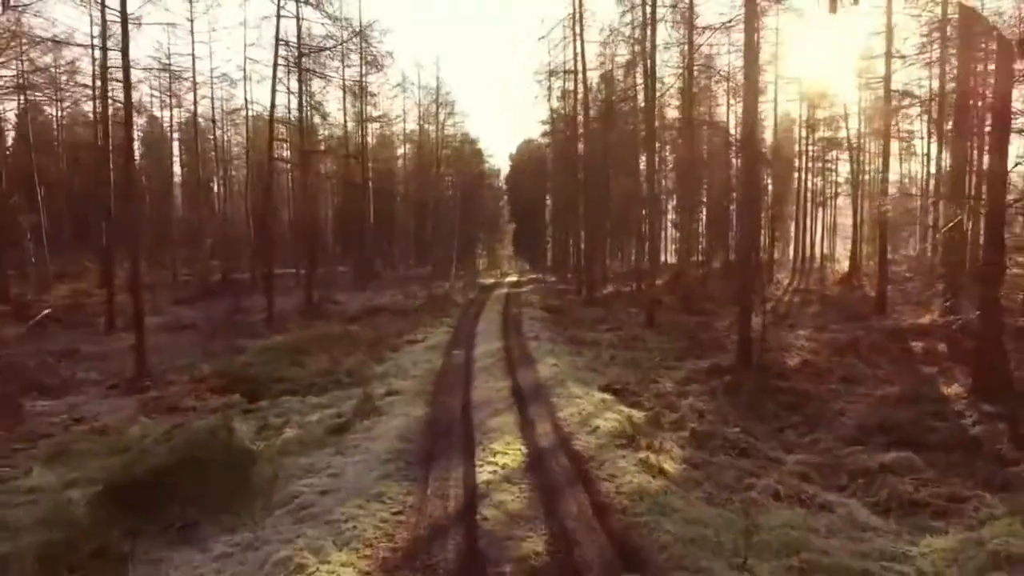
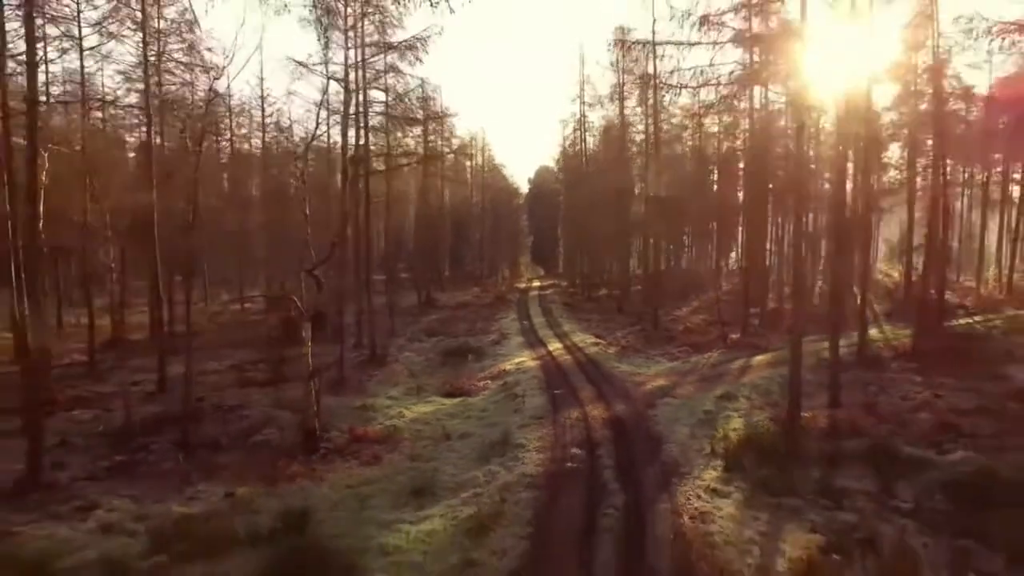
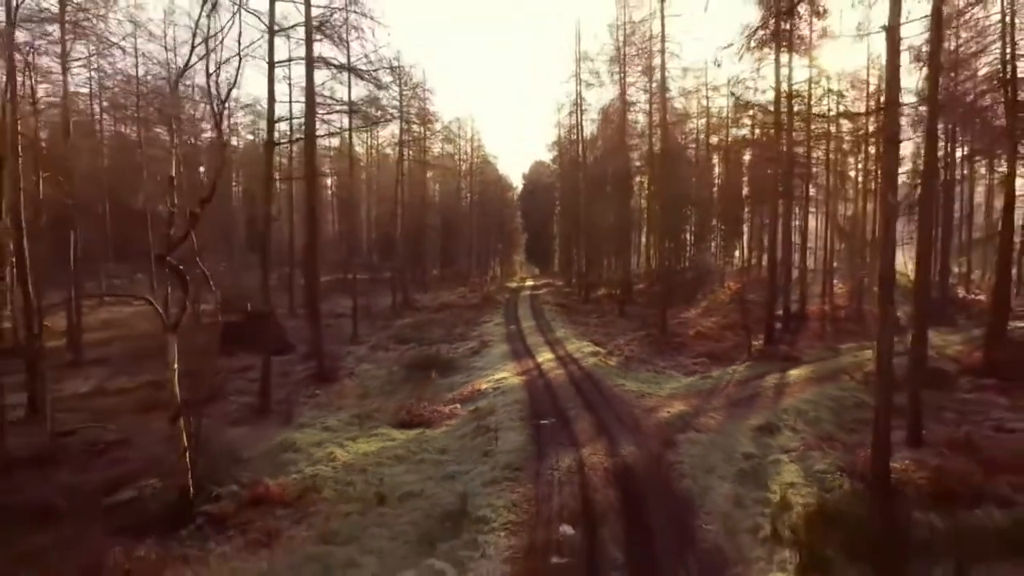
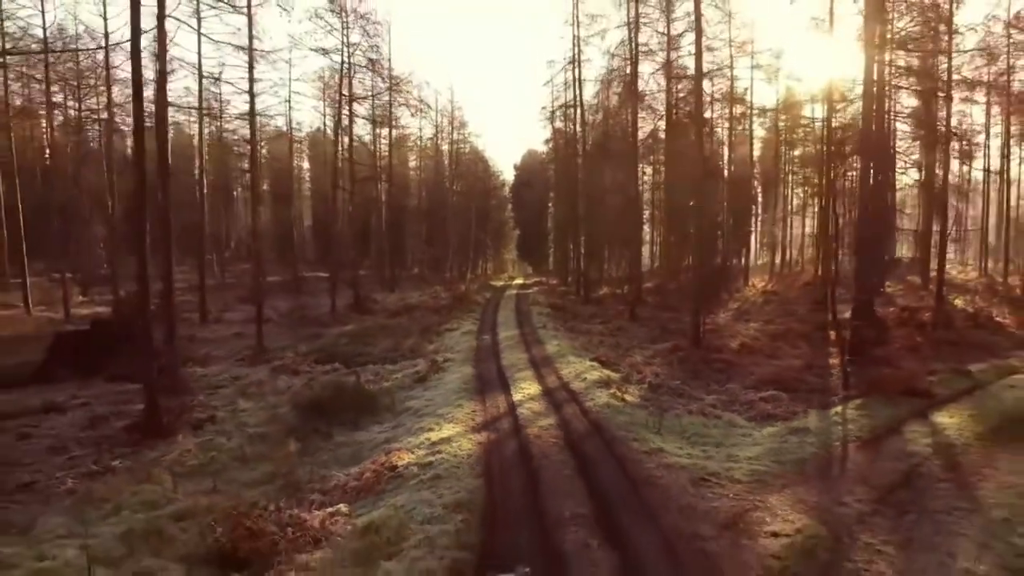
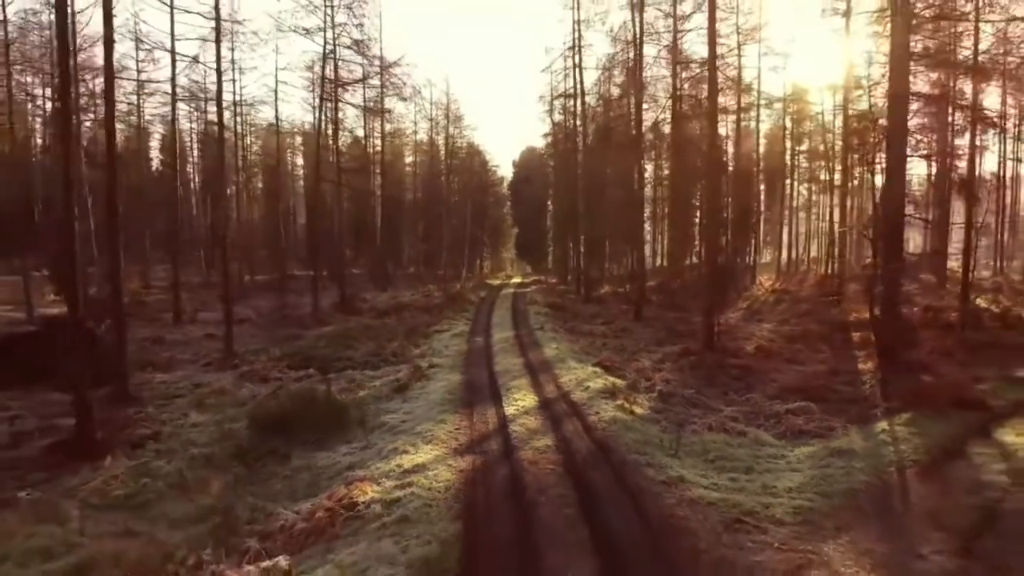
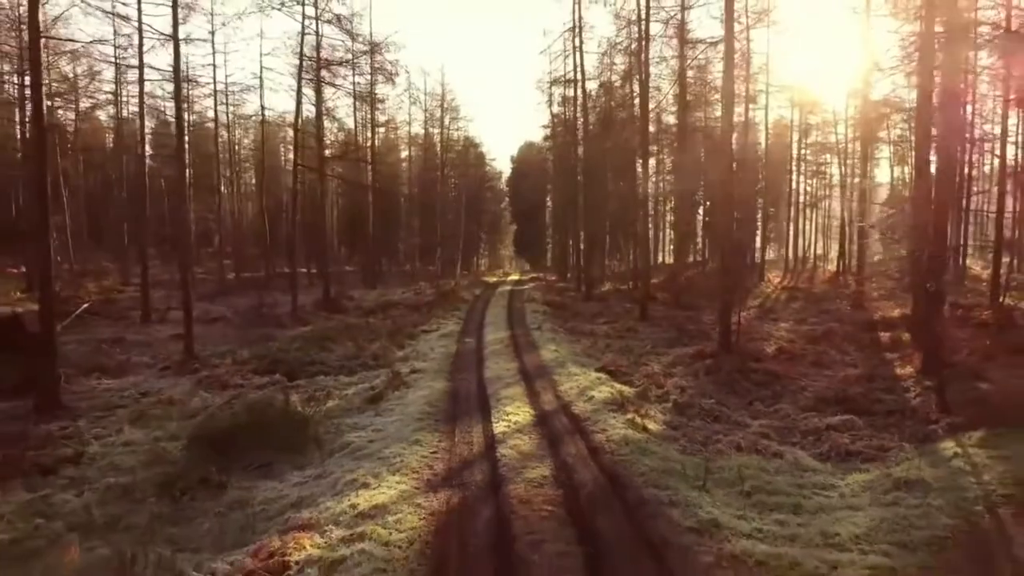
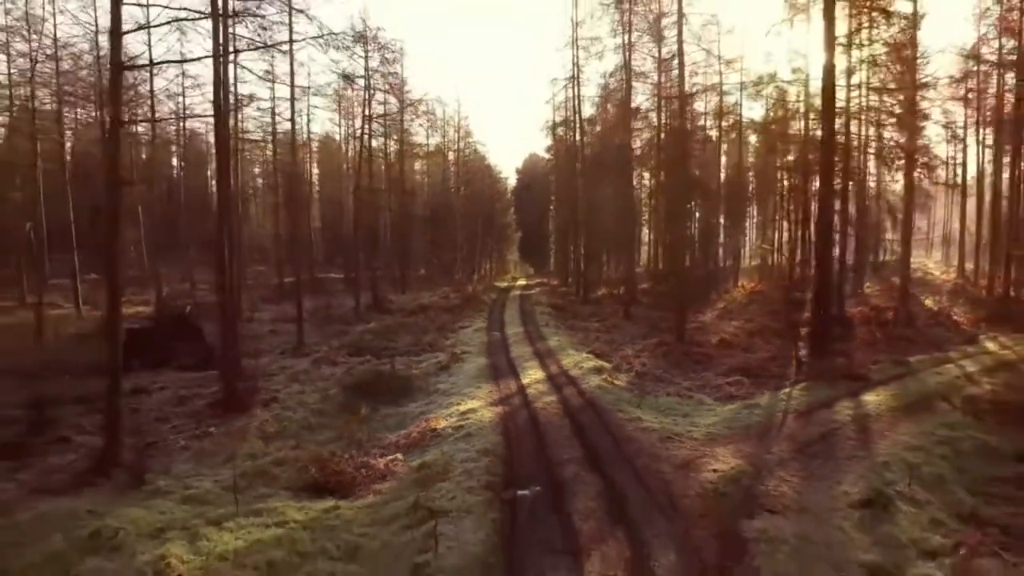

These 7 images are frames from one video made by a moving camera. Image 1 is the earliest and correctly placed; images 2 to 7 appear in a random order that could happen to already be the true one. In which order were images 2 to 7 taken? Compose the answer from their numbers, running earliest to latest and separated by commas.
6, 5, 4, 7, 3, 2
